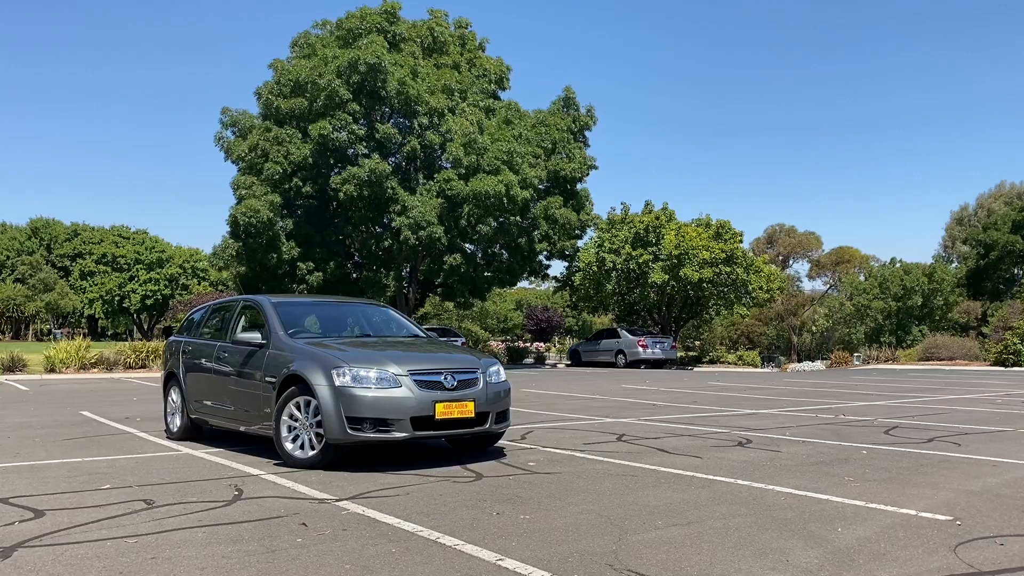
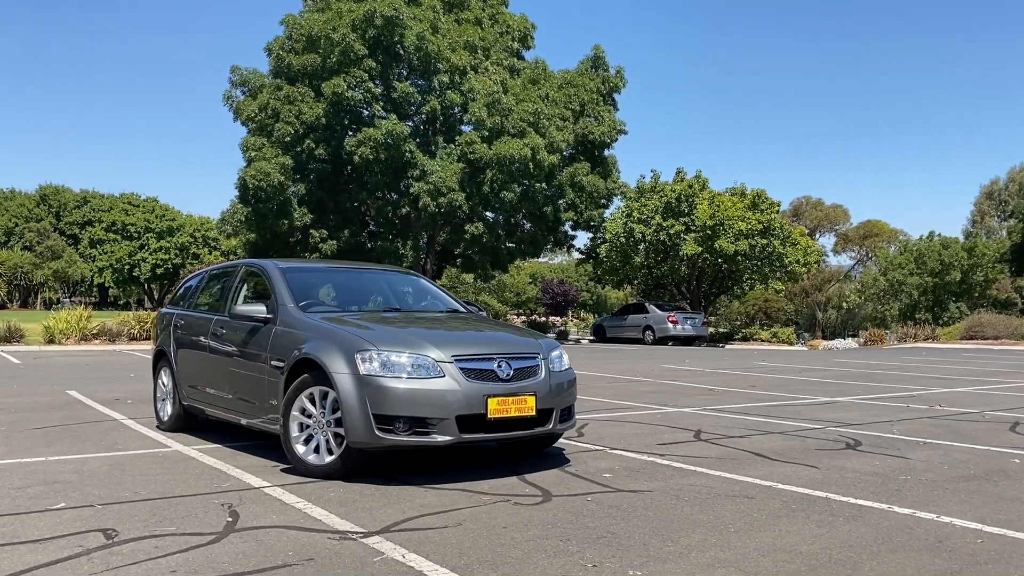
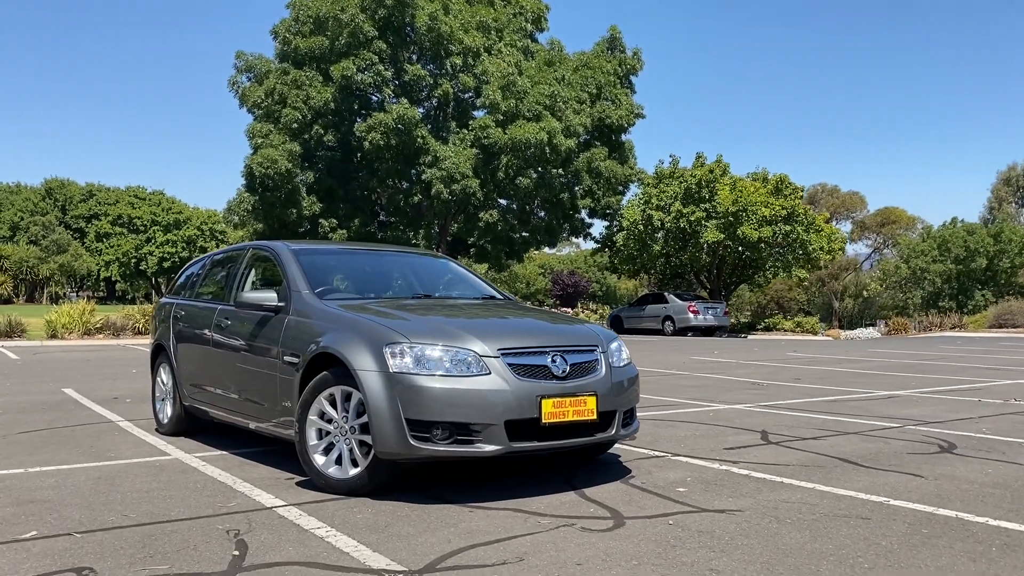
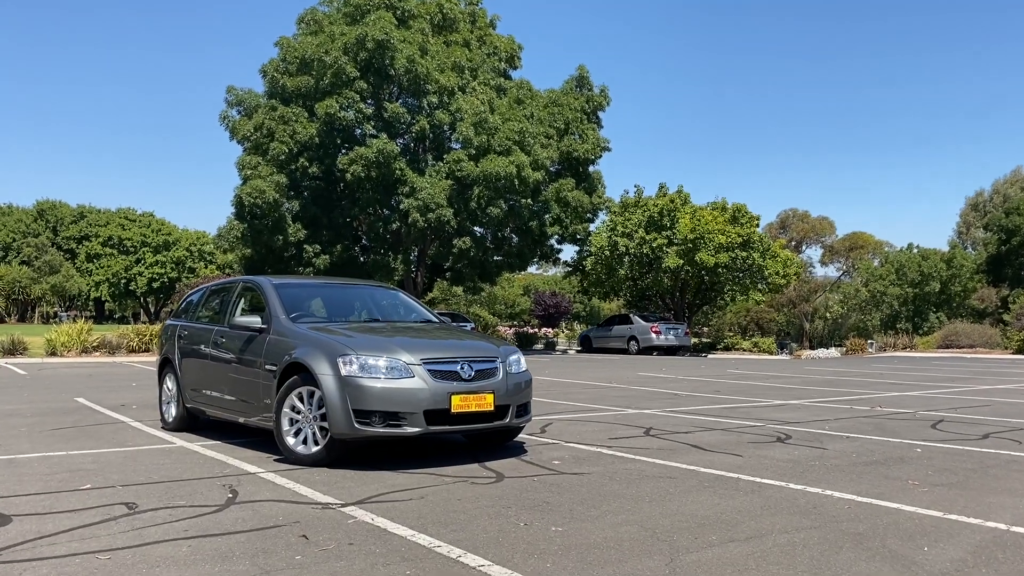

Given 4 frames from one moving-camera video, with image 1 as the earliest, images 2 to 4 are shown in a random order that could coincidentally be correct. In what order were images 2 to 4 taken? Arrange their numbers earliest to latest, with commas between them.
4, 2, 3
